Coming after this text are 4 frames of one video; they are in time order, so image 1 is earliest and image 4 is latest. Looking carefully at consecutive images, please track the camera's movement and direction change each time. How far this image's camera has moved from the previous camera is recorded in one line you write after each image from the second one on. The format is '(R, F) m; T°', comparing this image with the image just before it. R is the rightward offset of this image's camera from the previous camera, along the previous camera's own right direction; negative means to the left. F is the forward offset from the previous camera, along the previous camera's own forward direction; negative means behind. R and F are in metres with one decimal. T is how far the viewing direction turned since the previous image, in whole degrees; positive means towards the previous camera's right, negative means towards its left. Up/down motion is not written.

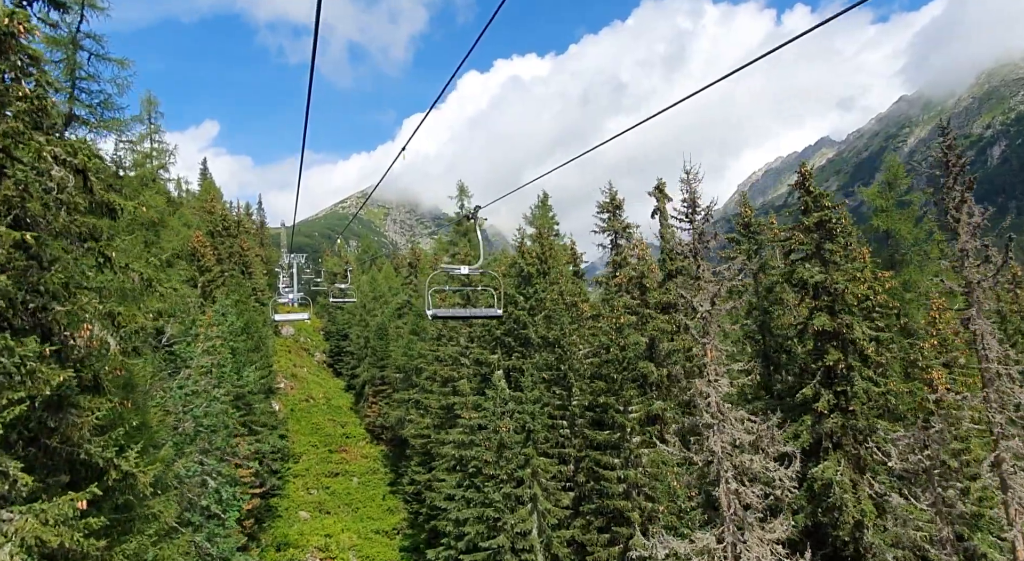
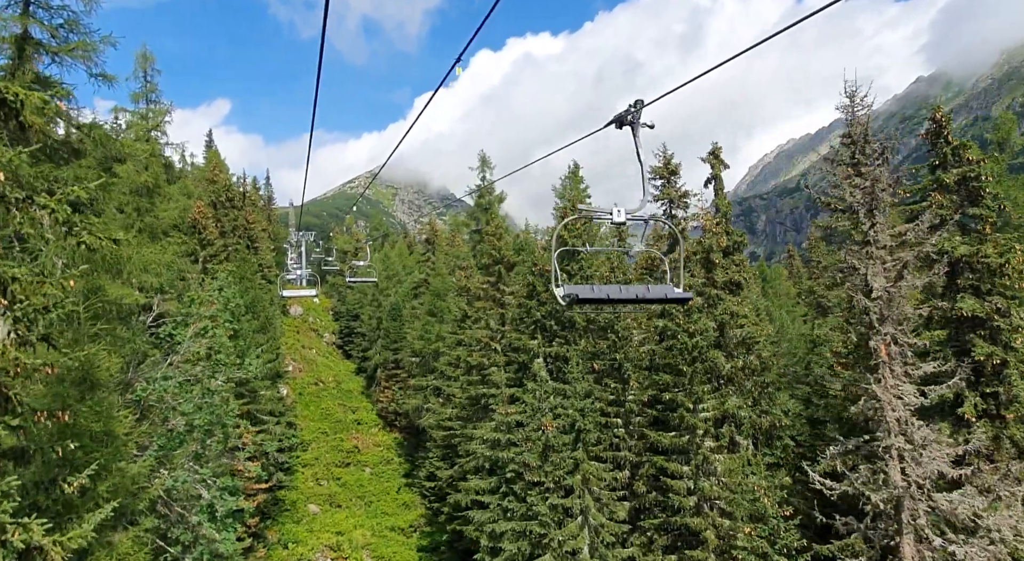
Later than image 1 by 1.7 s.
(-1.2, +3.4) m; -1°
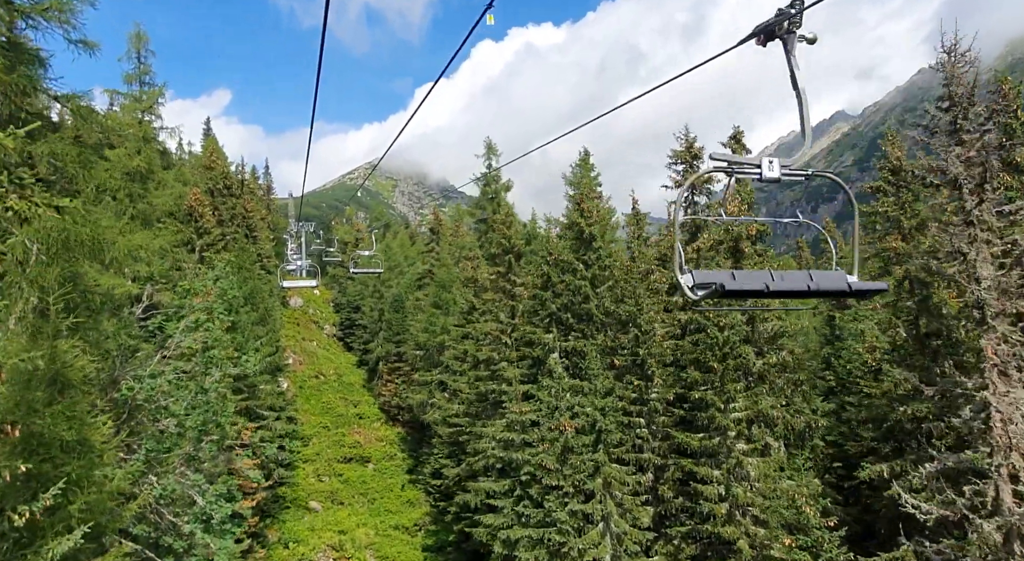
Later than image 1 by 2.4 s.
(-0.5, +1.3) m; 0°
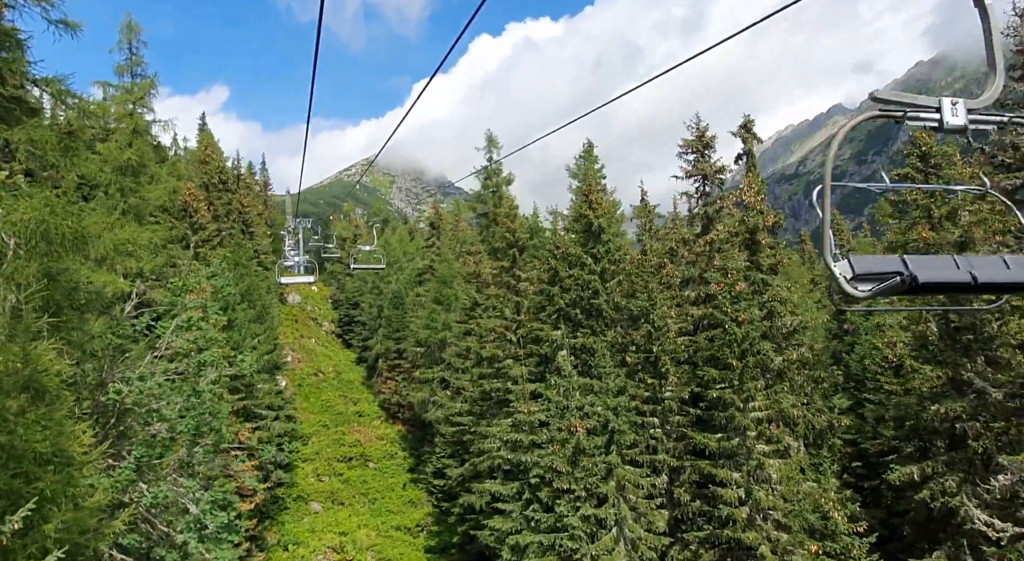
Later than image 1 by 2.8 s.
(-0.3, +0.8) m; 0°
